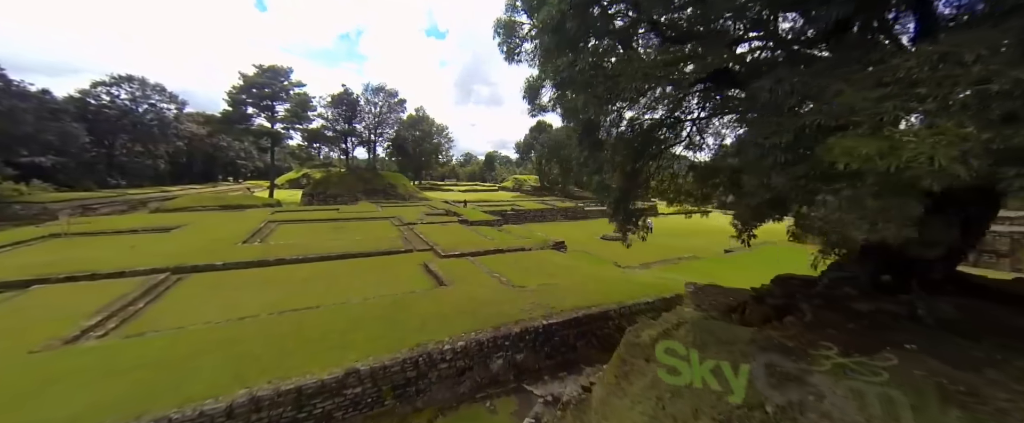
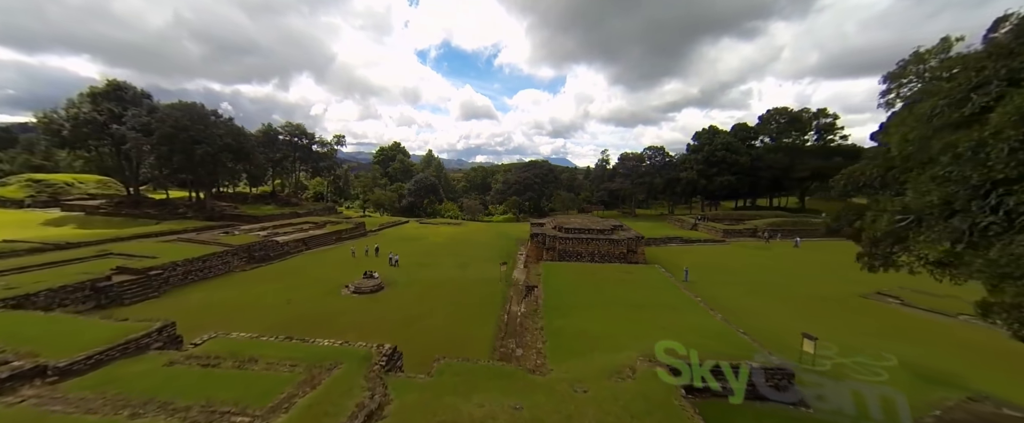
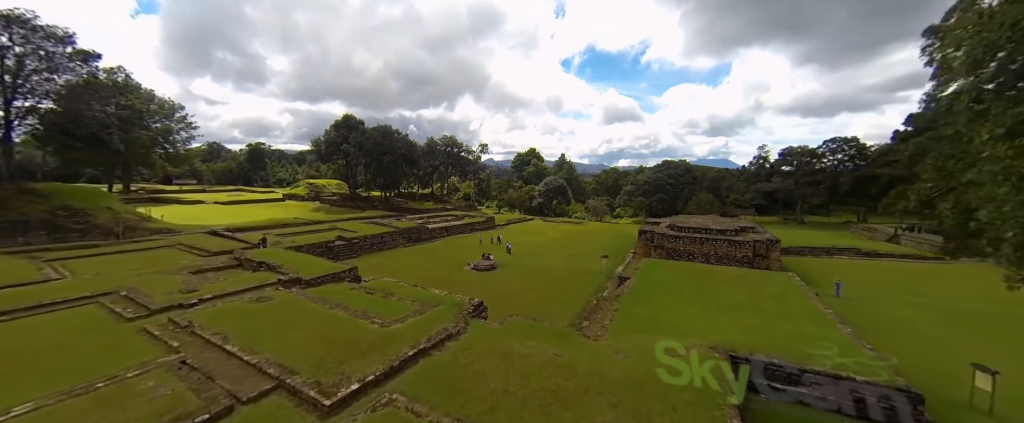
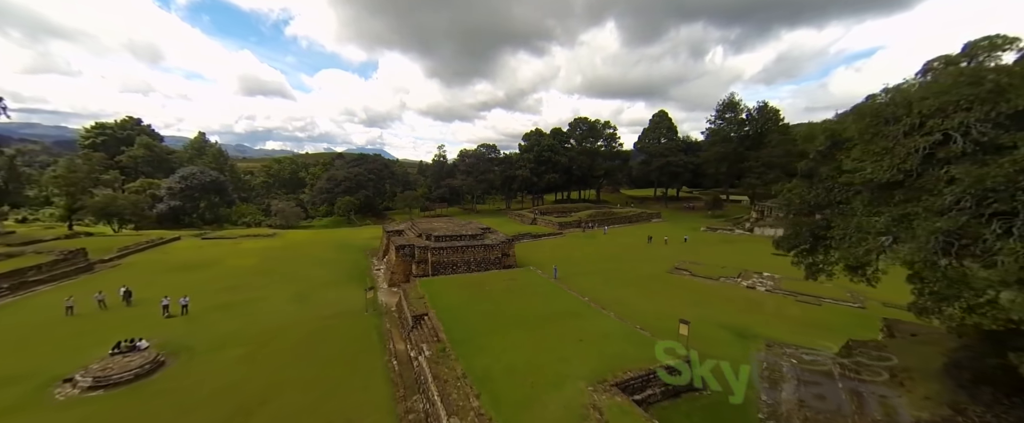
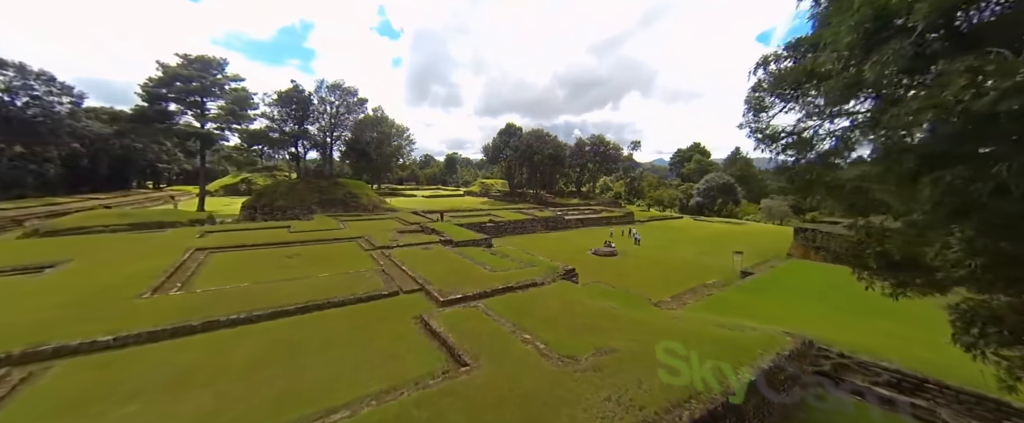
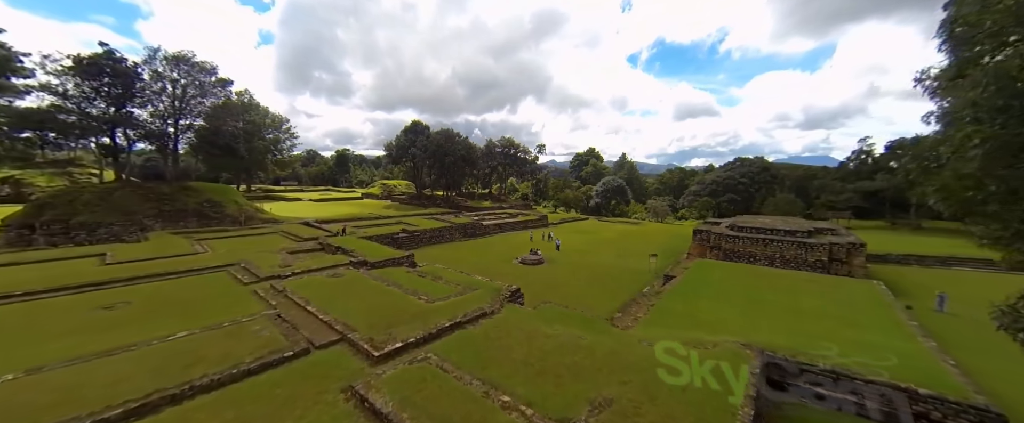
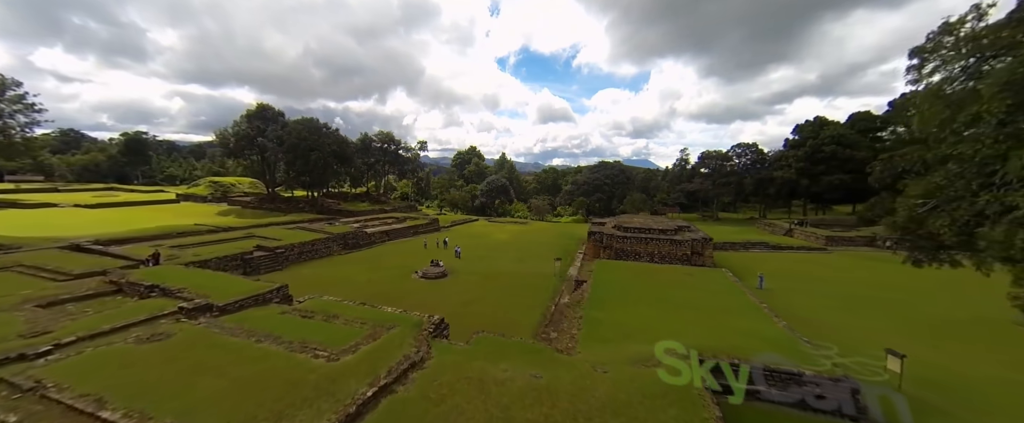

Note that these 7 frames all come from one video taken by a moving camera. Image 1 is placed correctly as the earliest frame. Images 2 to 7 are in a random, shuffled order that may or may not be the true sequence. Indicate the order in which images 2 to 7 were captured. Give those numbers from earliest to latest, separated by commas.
5, 6, 3, 7, 2, 4
